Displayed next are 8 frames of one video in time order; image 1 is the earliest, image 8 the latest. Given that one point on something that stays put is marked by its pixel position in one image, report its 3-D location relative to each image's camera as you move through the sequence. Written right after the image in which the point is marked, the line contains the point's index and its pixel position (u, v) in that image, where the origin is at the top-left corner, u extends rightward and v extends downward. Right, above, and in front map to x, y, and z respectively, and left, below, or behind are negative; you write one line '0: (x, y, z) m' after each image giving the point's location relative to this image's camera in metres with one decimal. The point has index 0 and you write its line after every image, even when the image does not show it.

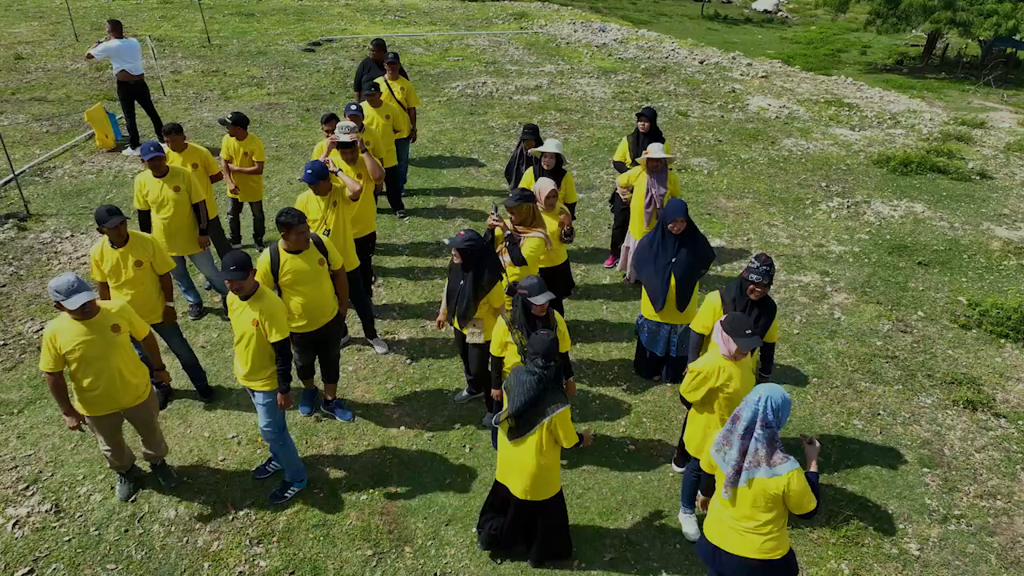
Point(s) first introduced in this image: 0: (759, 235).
0: (+5.1, +1.1, +10.6) m
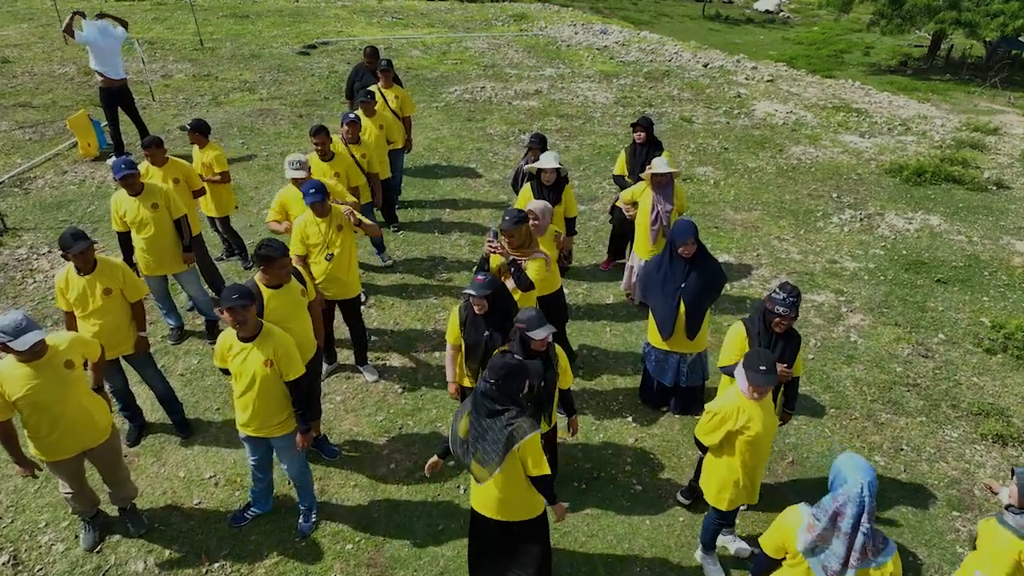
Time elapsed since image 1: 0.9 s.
0: (+5.1, +0.8, +10.2) m
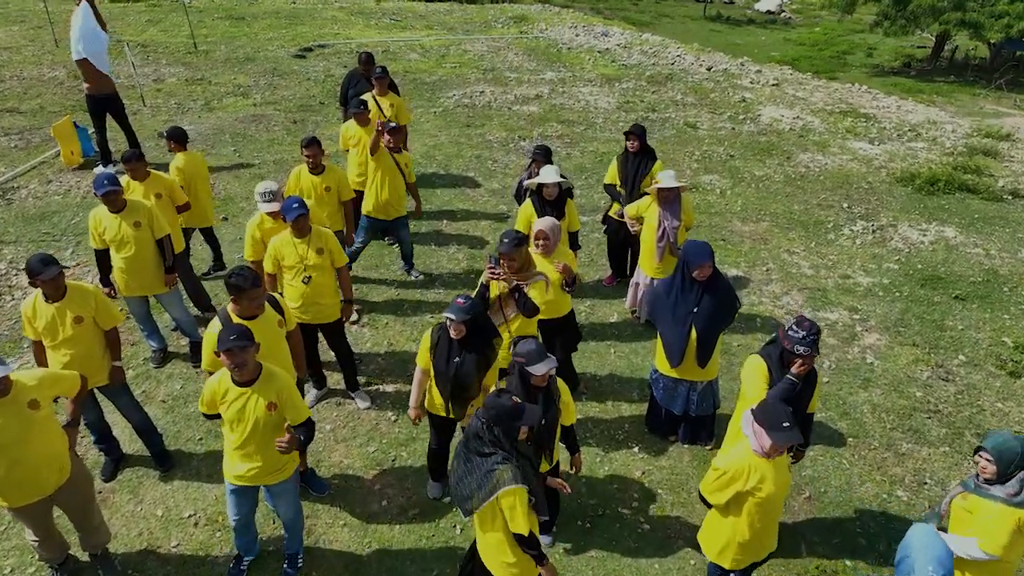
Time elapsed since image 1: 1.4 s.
0: (+5.1, +0.5, +9.8) m
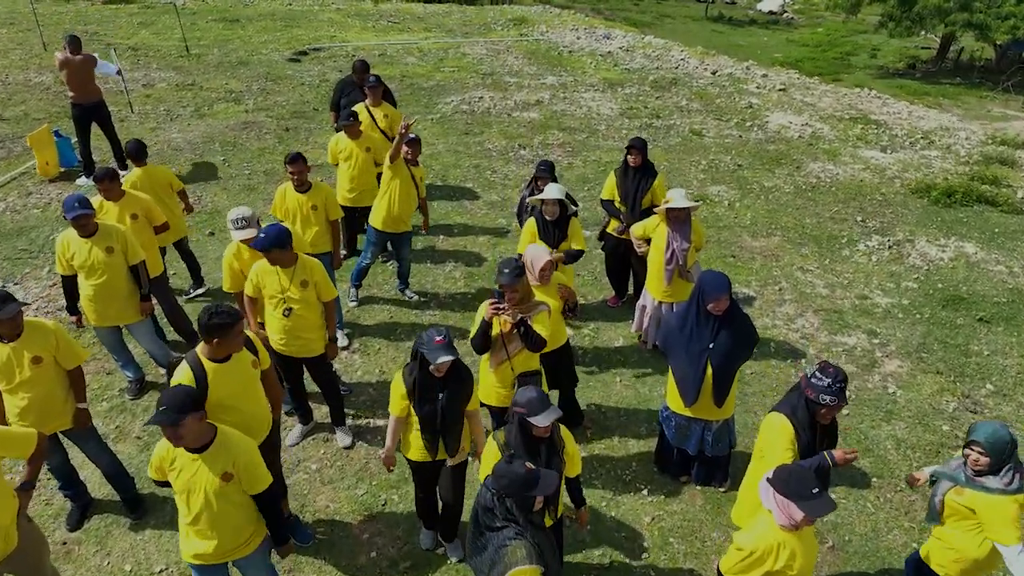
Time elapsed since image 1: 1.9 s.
0: (+5.1, +0.1, +9.3) m
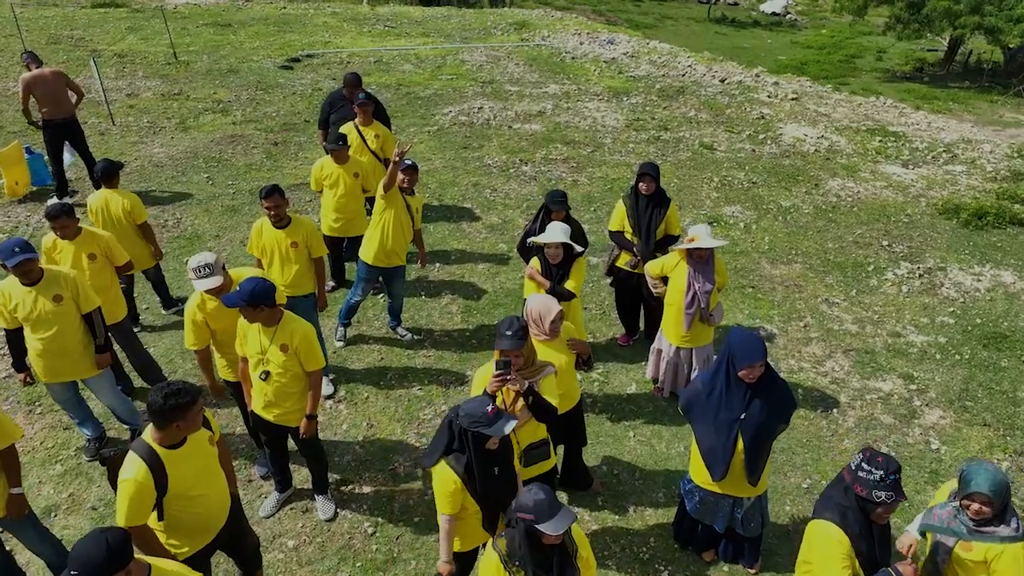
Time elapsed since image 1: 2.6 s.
0: (+5.1, -0.5, +8.6) m
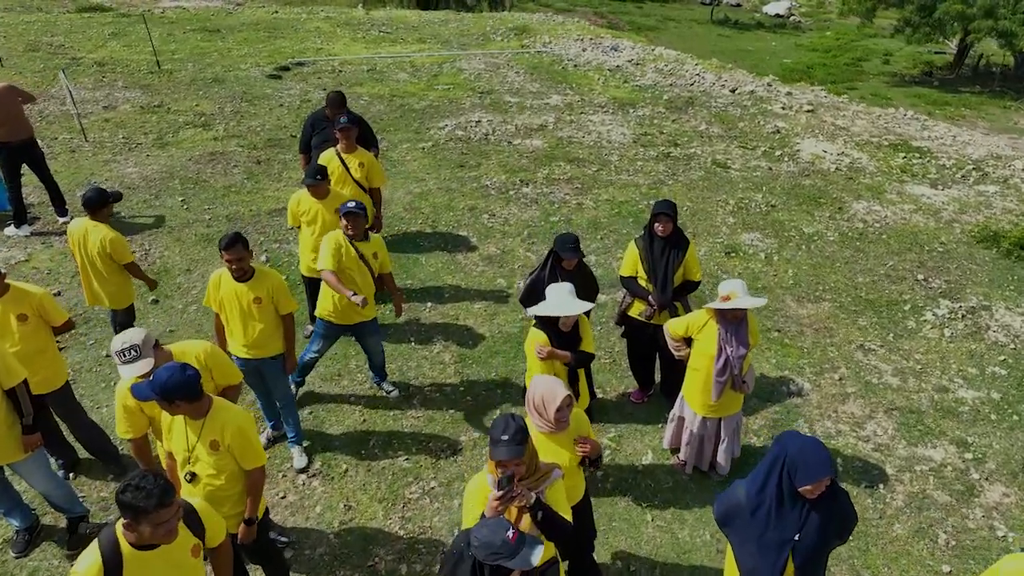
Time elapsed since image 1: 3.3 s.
0: (+5.1, -1.2, +7.7) m
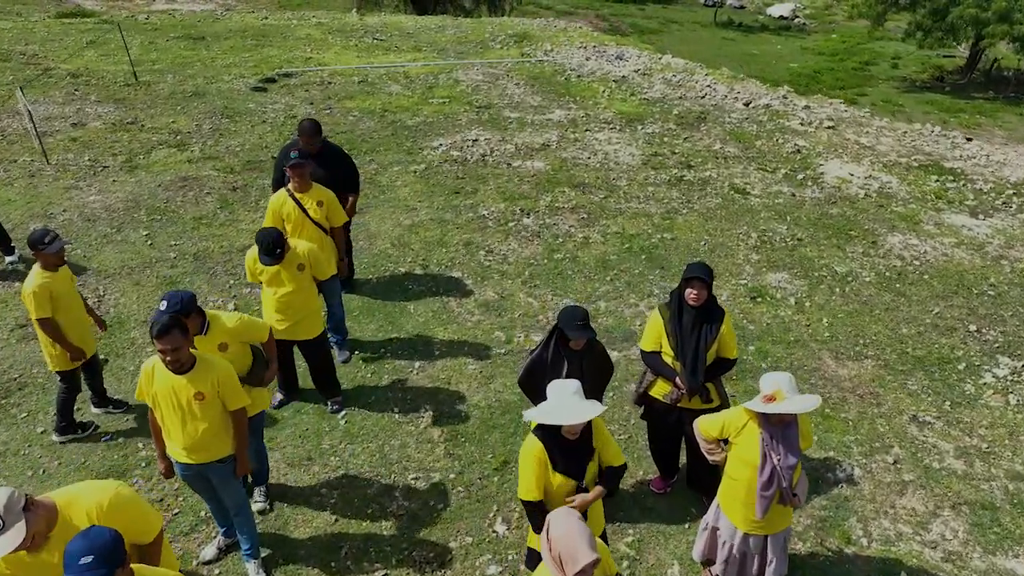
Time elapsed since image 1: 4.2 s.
0: (+5.1, -2.0, +6.6) m
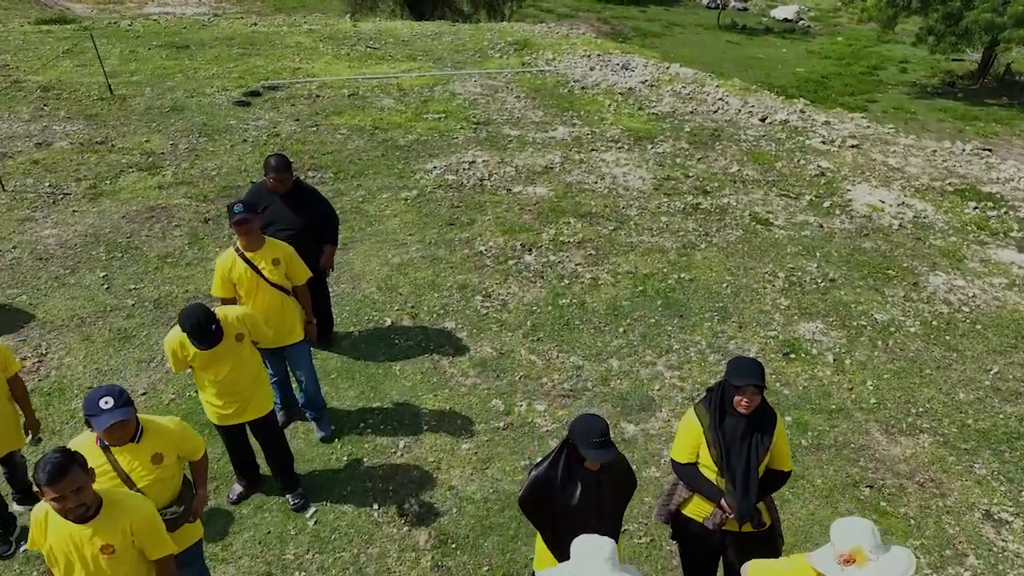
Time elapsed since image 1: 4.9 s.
0: (+5.1, -2.9, +5.5) m
